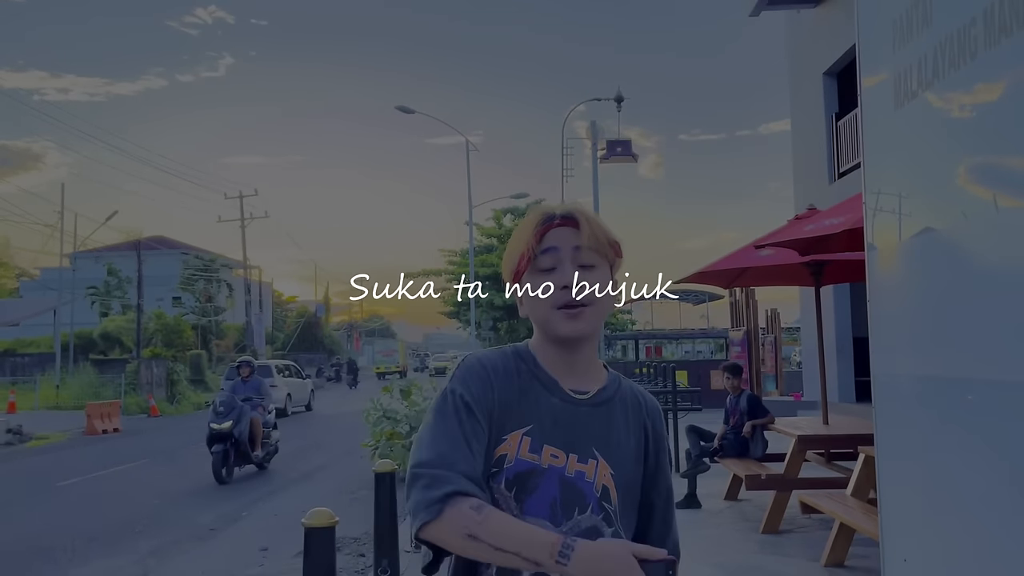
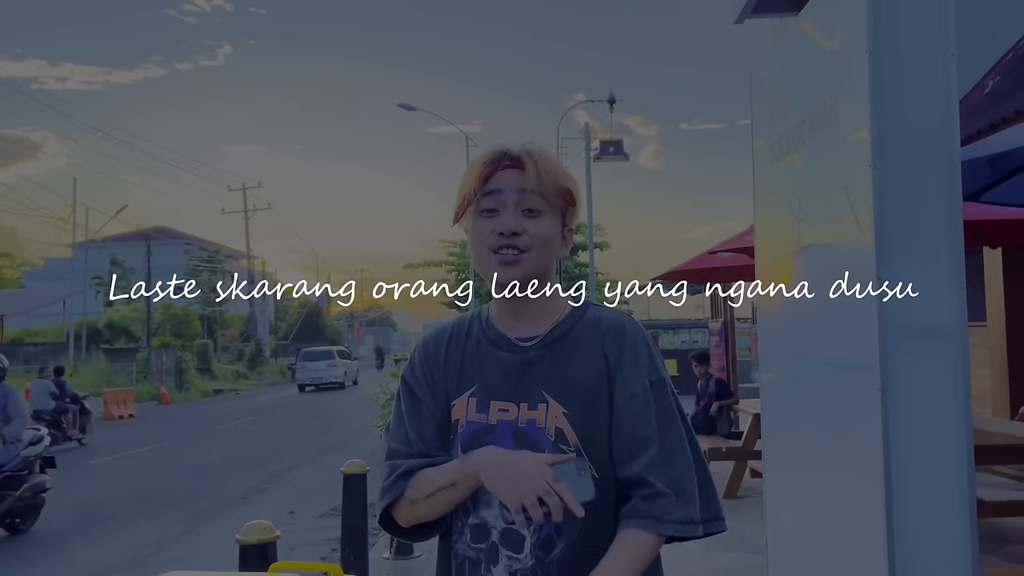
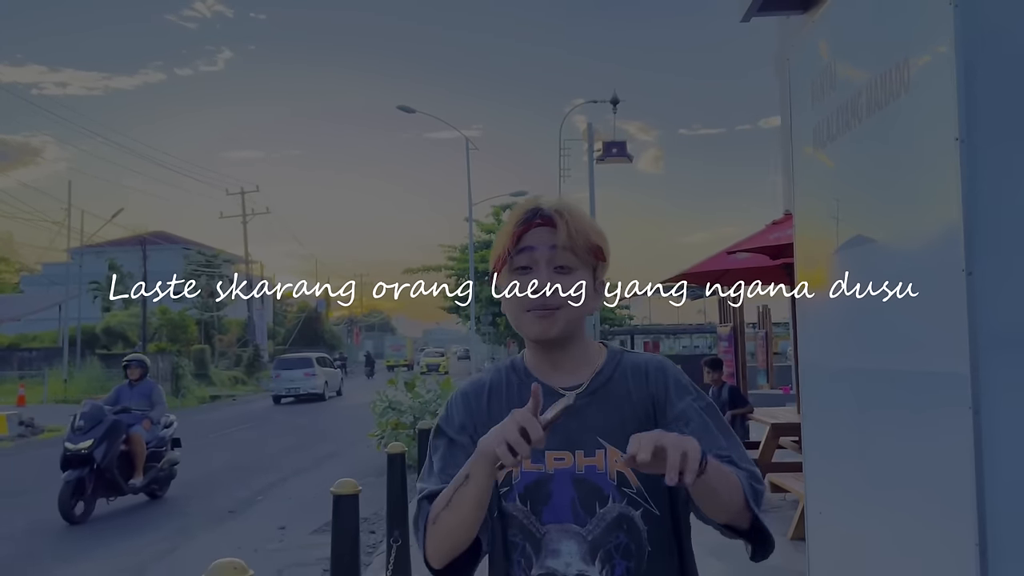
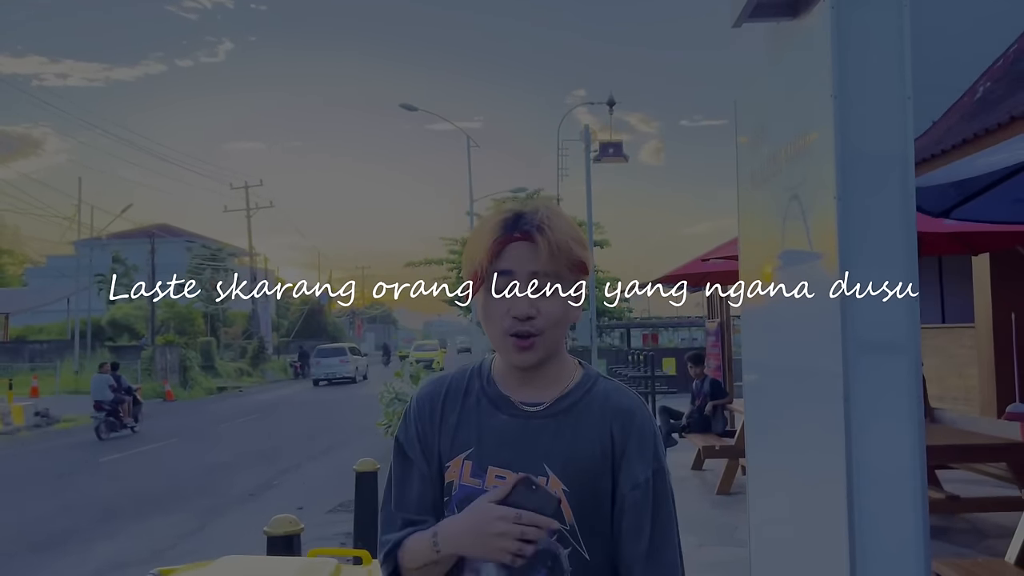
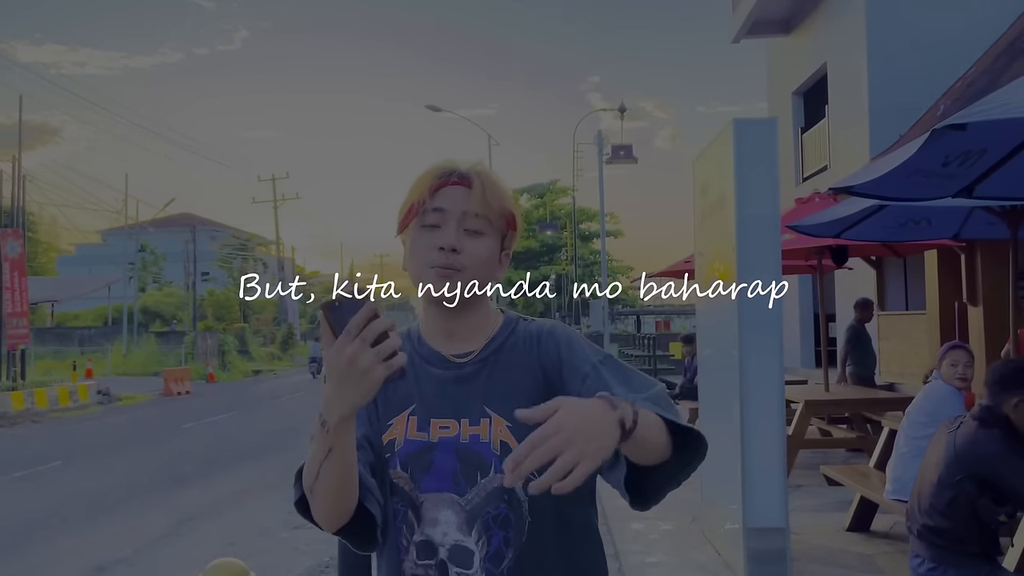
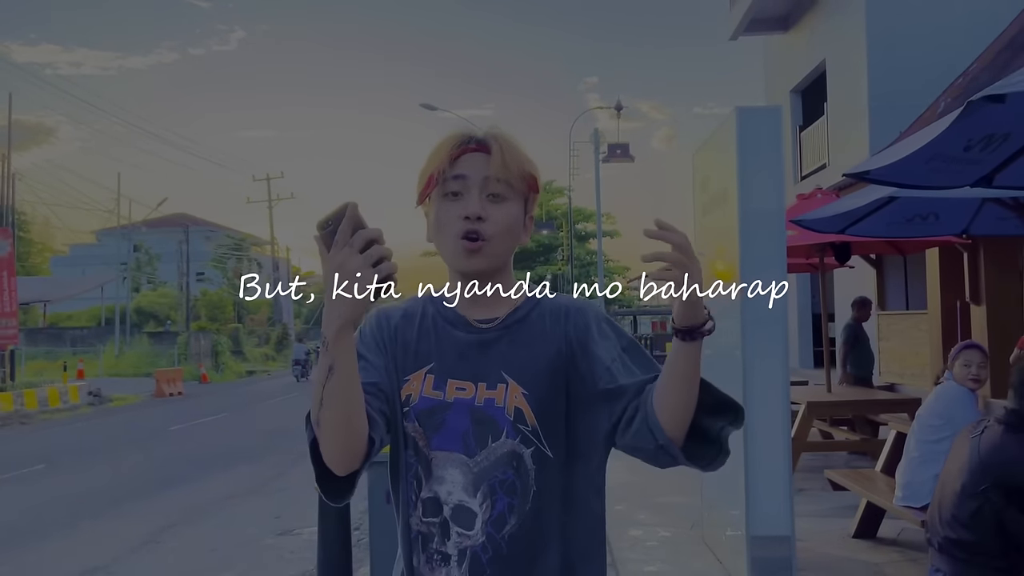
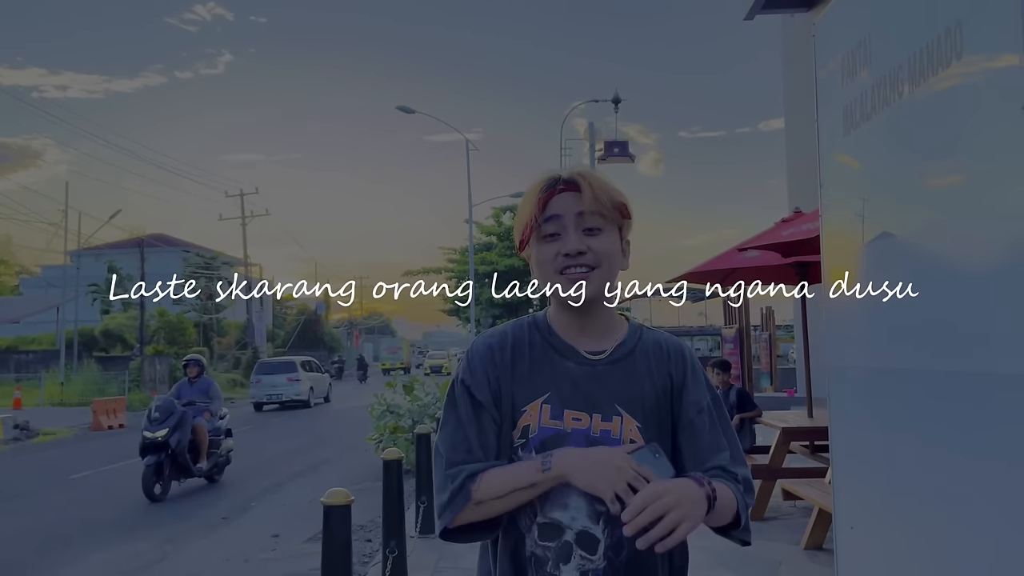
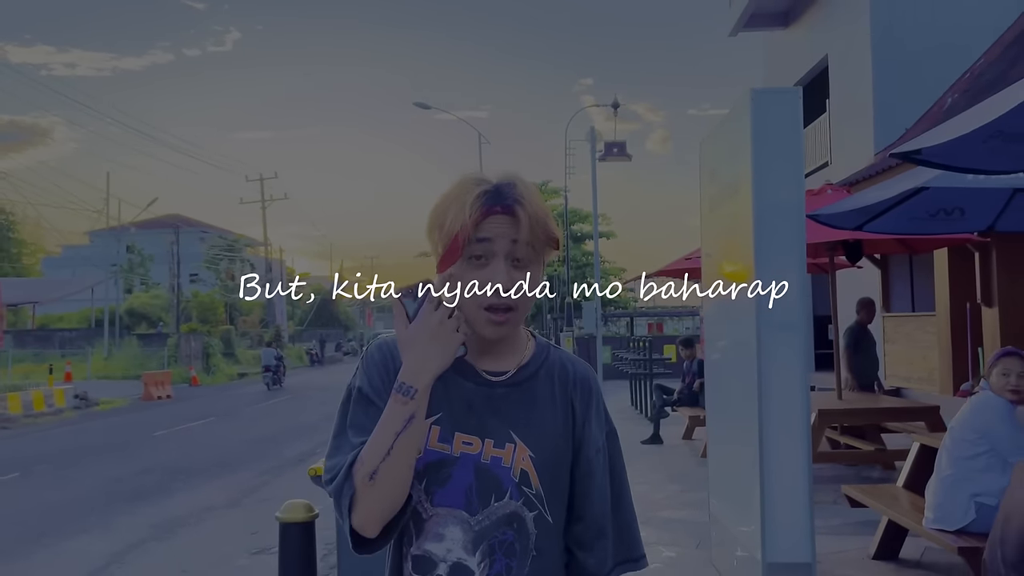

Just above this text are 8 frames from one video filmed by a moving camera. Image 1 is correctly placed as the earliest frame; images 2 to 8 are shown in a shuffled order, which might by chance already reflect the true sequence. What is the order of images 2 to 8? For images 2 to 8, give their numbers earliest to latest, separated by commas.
7, 3, 2, 4, 8, 6, 5
